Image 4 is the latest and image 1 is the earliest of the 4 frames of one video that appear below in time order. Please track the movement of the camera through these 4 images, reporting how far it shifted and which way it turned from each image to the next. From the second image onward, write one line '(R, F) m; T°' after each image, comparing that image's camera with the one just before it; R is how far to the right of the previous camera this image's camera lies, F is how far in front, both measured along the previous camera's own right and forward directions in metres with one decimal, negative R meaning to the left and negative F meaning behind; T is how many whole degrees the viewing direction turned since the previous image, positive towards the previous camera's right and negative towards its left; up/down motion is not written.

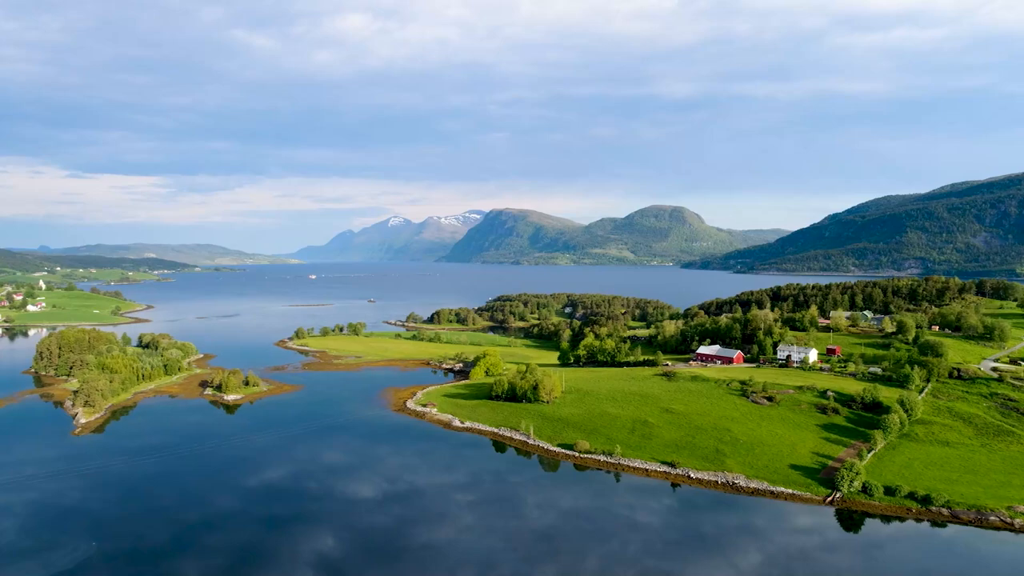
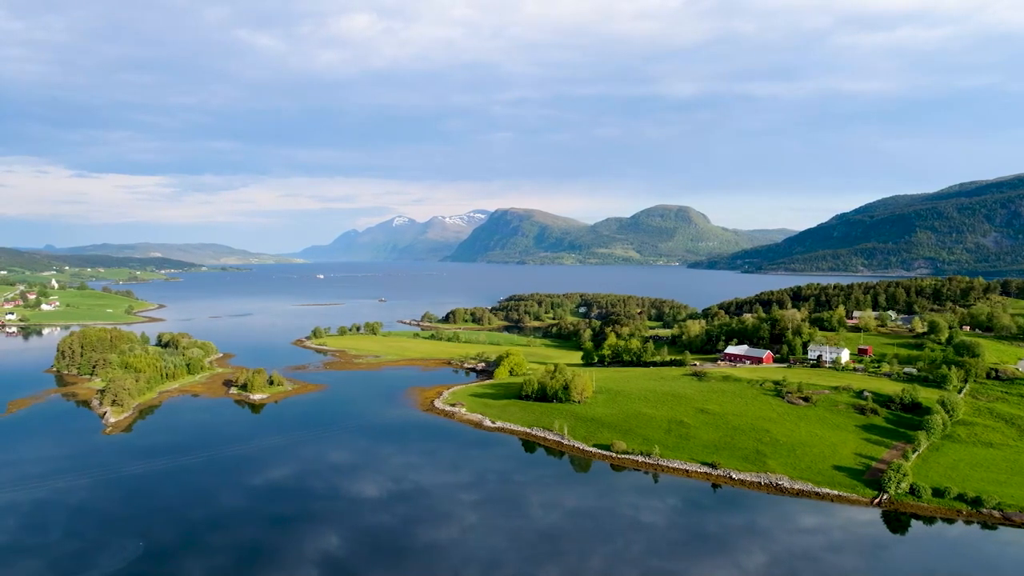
(-2.6, +0.2) m; -1°
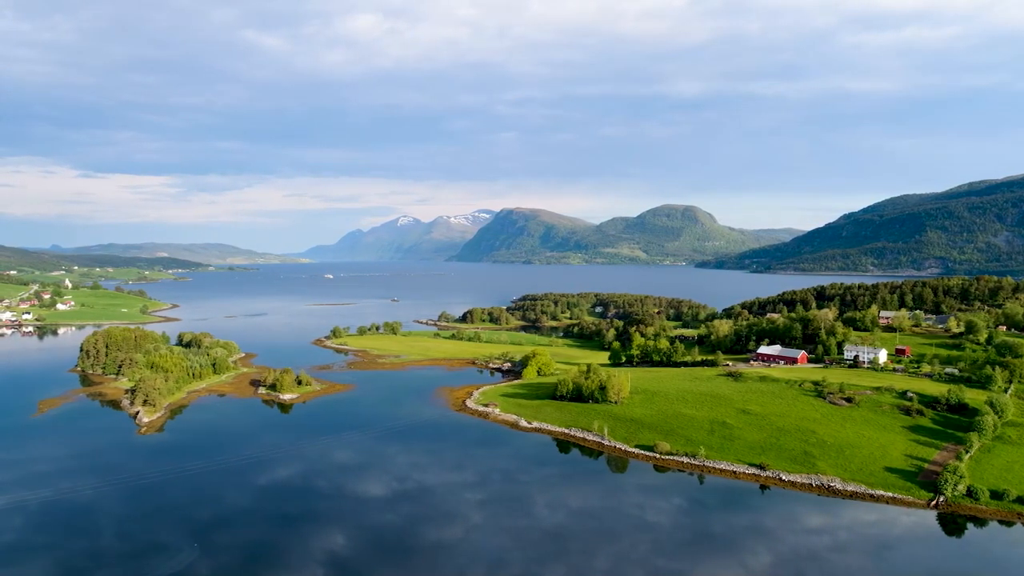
(-0.3, -0.4) m; -1°
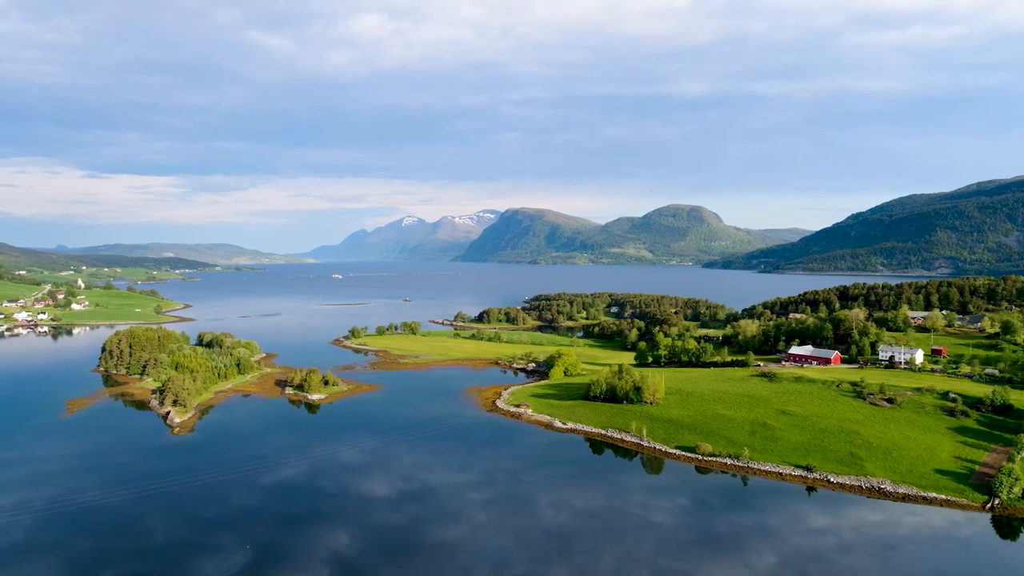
(0.0, -0.2) m; -1°
